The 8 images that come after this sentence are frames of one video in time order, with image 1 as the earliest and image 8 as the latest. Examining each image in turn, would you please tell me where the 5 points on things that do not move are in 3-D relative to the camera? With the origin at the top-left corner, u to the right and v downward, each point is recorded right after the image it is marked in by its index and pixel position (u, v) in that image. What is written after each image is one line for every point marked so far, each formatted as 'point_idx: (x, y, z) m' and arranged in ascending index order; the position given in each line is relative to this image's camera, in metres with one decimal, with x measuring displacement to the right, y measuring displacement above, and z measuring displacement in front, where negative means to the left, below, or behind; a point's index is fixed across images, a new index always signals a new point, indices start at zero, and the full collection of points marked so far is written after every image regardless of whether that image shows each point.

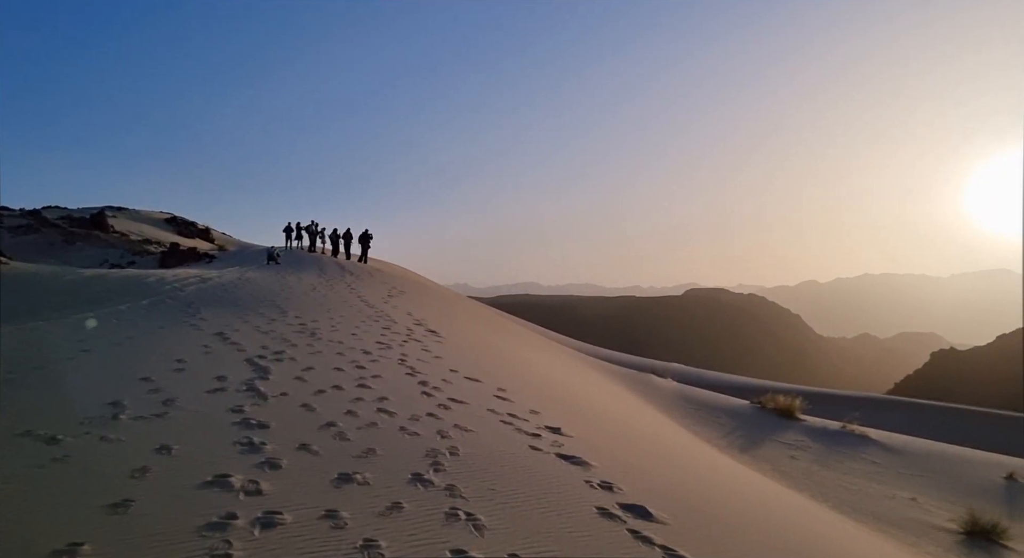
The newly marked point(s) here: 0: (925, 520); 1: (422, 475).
0: (+5.8, -3.4, +8.9) m
1: (-1.1, -2.5, +8.0) m
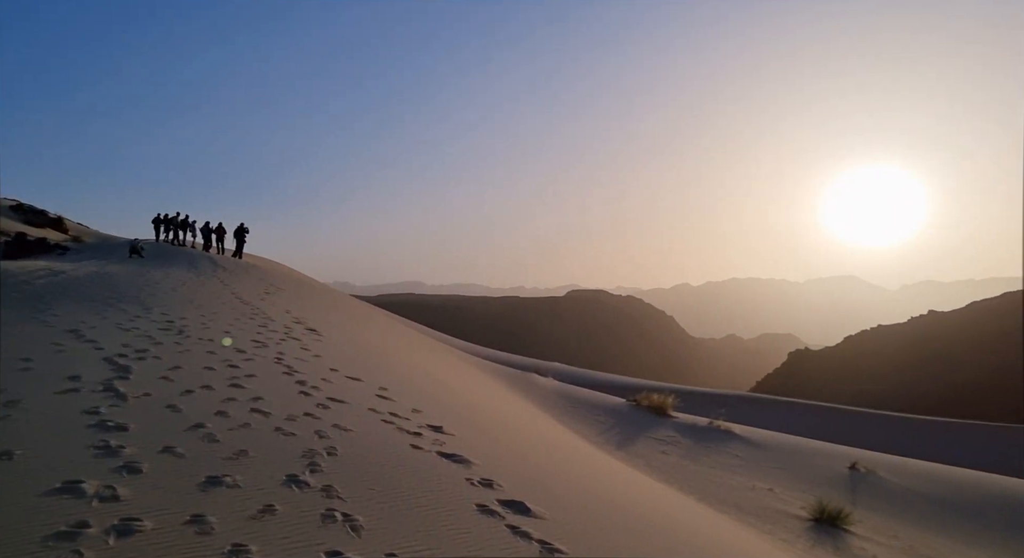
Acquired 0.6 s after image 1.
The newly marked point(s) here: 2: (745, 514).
0: (+4.1, -3.5, +9.7) m
1: (-2.7, -2.5, +7.9) m
2: (+3.5, -3.5, +9.4) m
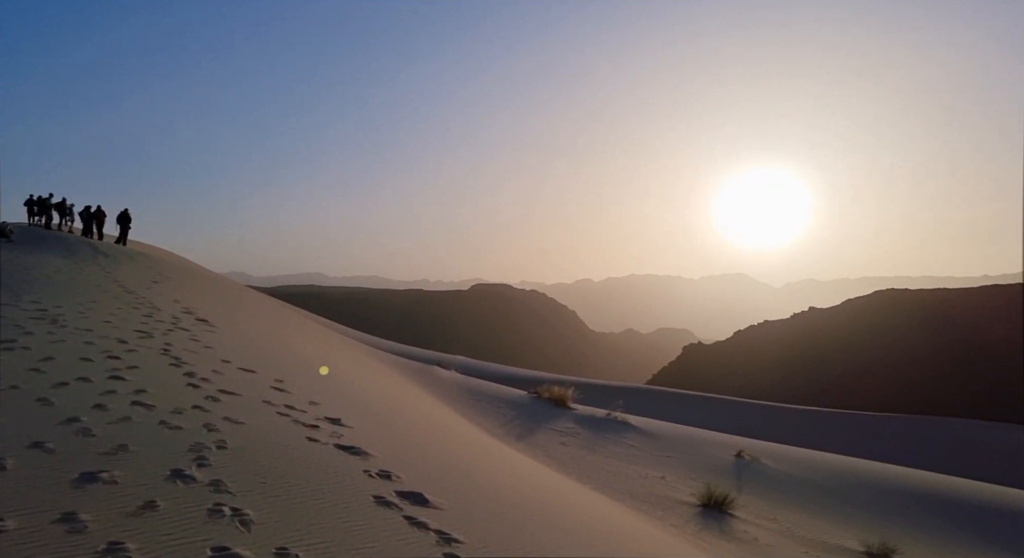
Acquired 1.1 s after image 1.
0: (+2.6, -3.4, +10.1) m
1: (-4.0, -2.3, +7.6) m
2: (+2.0, -3.4, +9.8) m
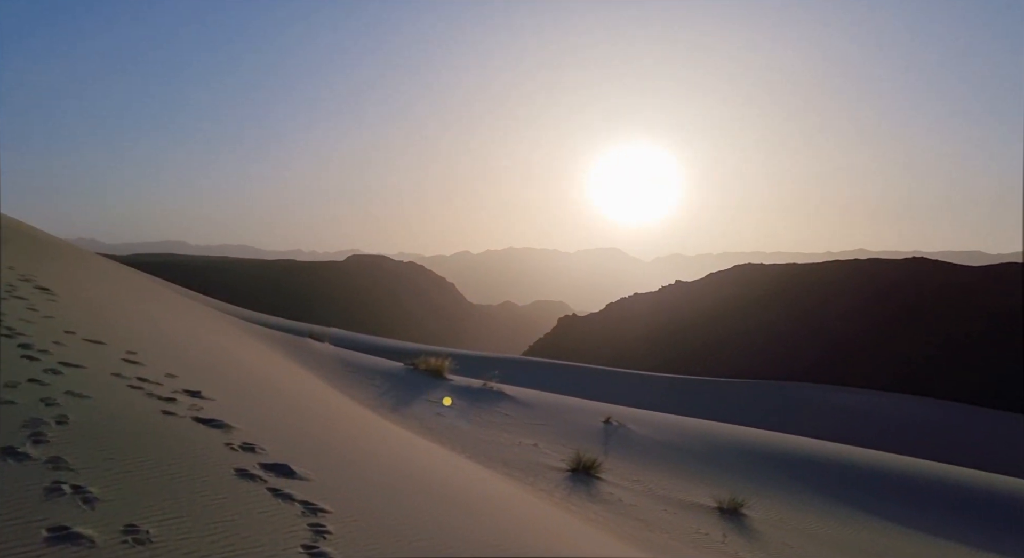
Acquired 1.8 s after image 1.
0: (+0.5, -3.0, +10.4) m
1: (-5.6, -1.9, +7.1) m
2: (0.0, -3.0, +10.0) m
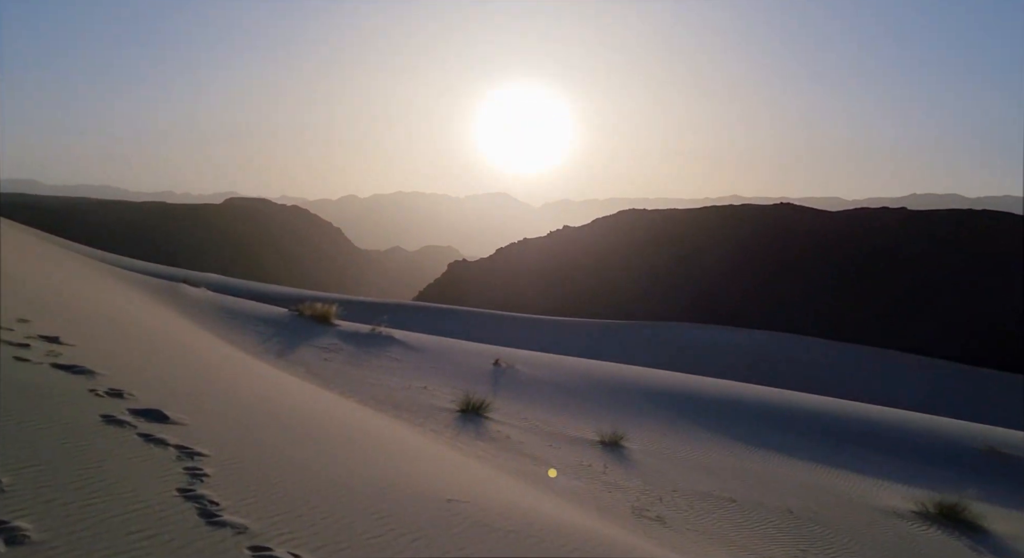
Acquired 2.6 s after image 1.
0: (-1.3, -2.1, +10.6) m
1: (-7.0, -1.2, +6.5) m
2: (-1.8, -2.1, +10.1) m
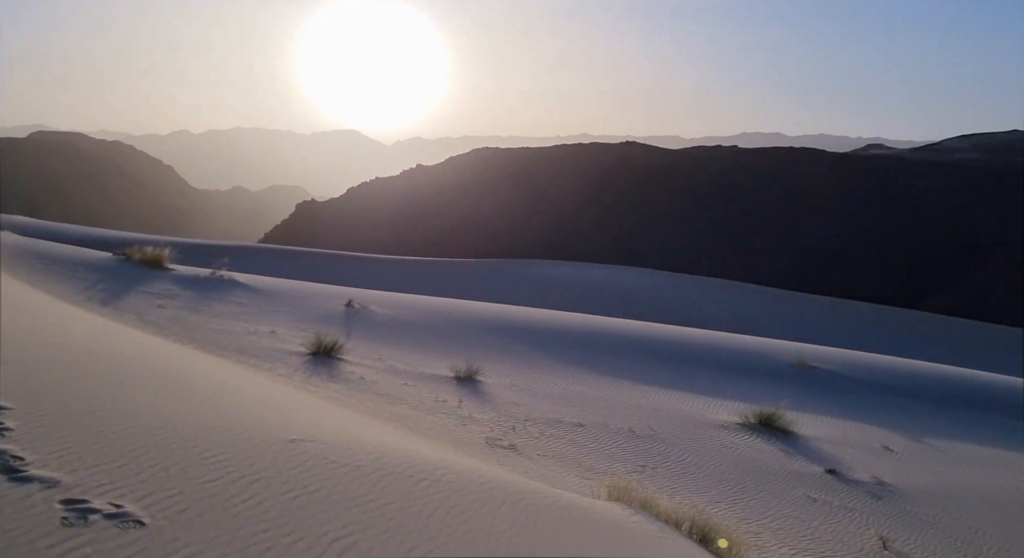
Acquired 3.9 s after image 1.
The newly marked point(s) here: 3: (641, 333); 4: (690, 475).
0: (-3.7, -1.1, +10.3) m
1: (-8.6, -0.7, +5.3) m
2: (-4.1, -1.2, +9.8) m
3: (+3.2, -1.4, +15.5) m
4: (+2.6, -2.9, +9.2) m
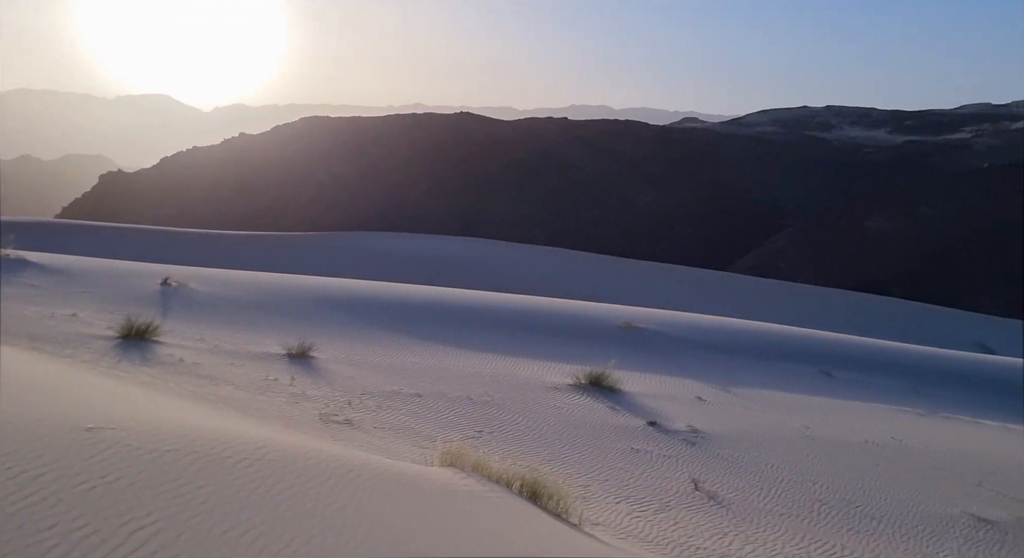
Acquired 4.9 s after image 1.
0: (-6.2, -0.8, +9.5) m
1: (-10.3, -0.7, +3.7) m
2: (-6.6, -0.9, +8.9) m
3: (-0.4, -0.7, +15.8) m
4: (+0.2, -2.4, +9.5) m
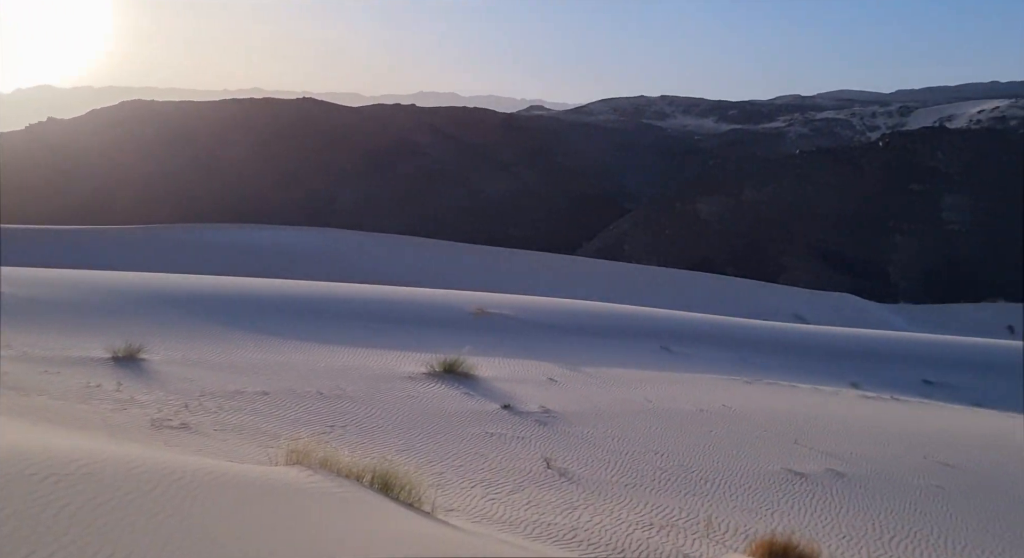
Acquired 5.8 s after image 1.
0: (-8.4, -0.9, +8.3) m
1: (-11.5, -0.9, +1.9) m
2: (-8.6, -1.0, +7.7) m
3: (-3.7, -0.5, +15.4) m
4: (-2.0, -2.2, +9.4) m
